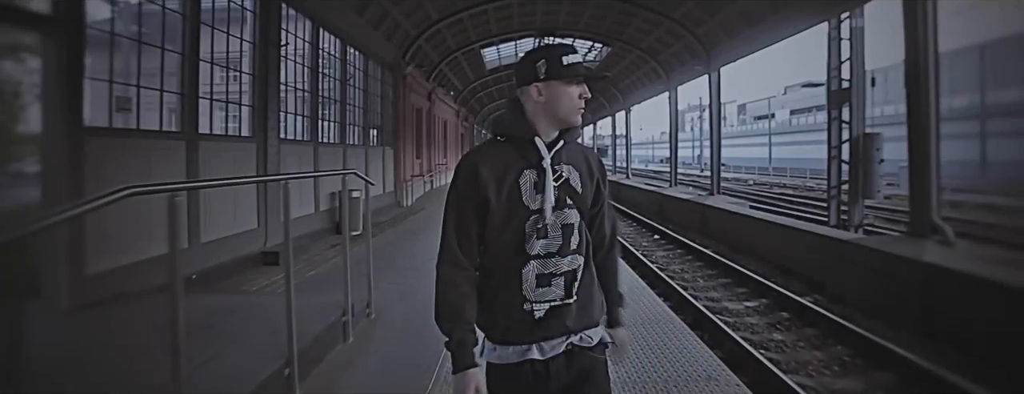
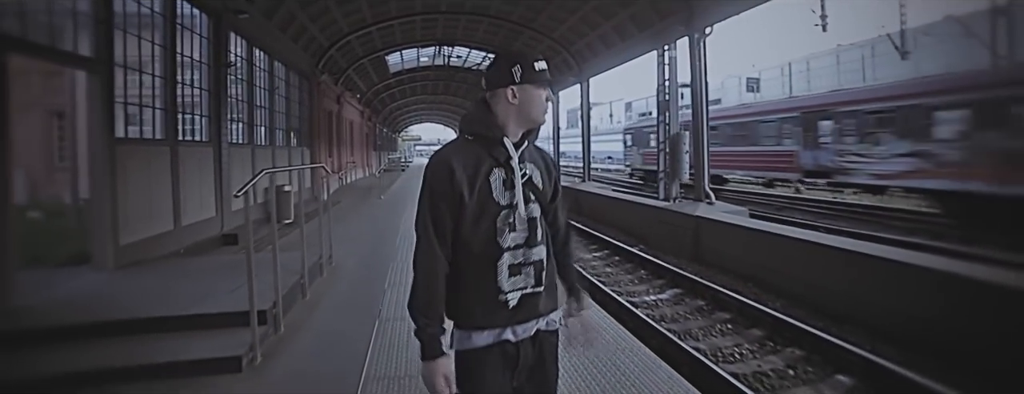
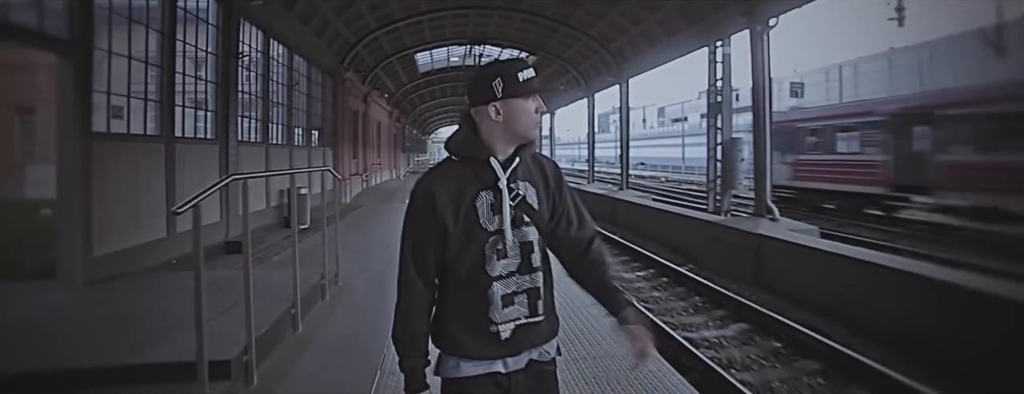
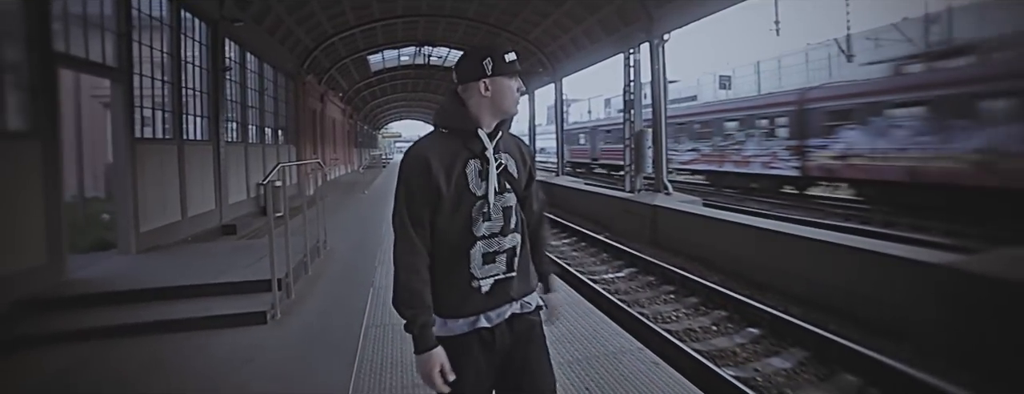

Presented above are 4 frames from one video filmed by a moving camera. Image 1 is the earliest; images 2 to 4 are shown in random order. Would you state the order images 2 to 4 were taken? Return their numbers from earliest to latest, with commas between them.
3, 2, 4
